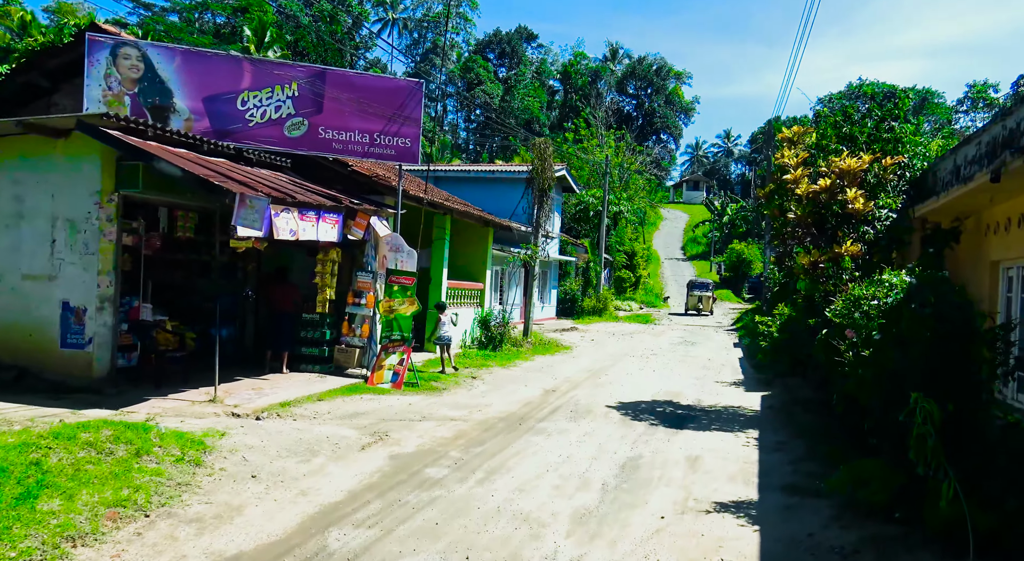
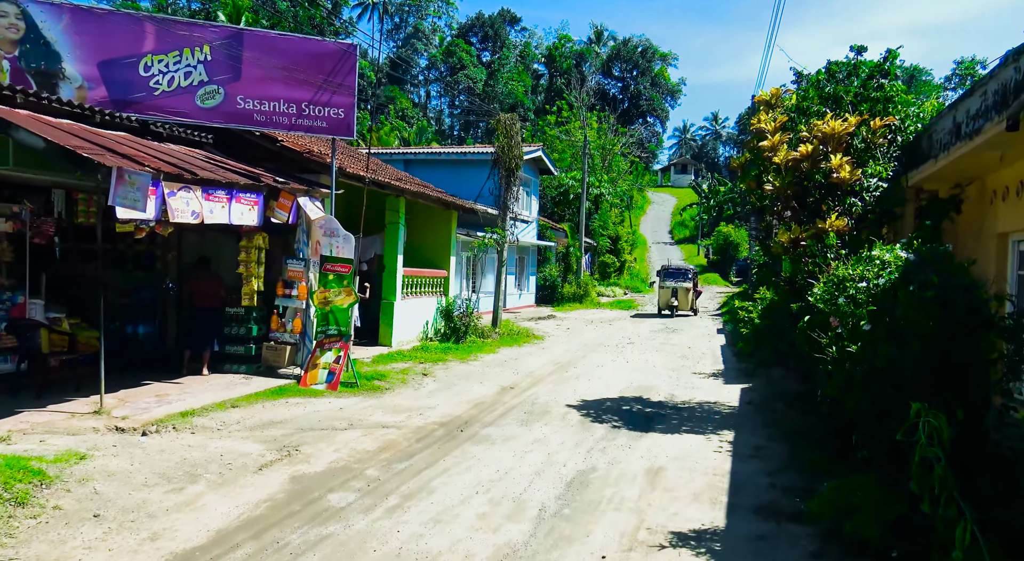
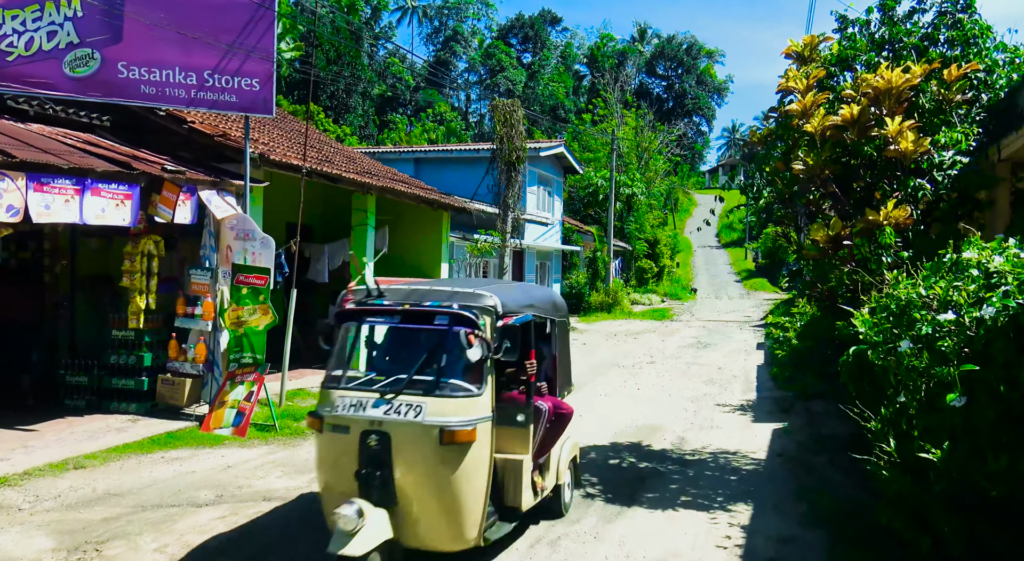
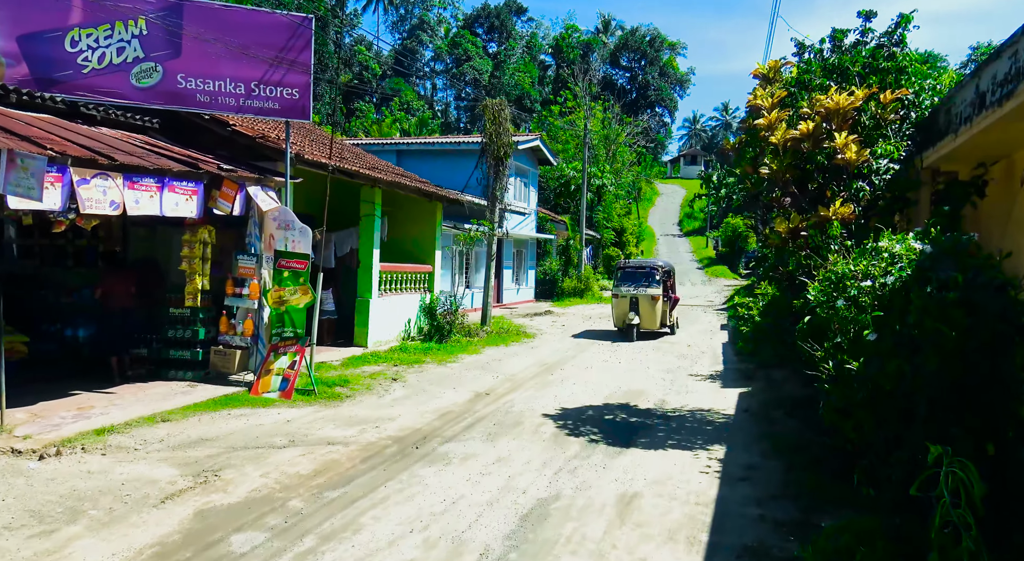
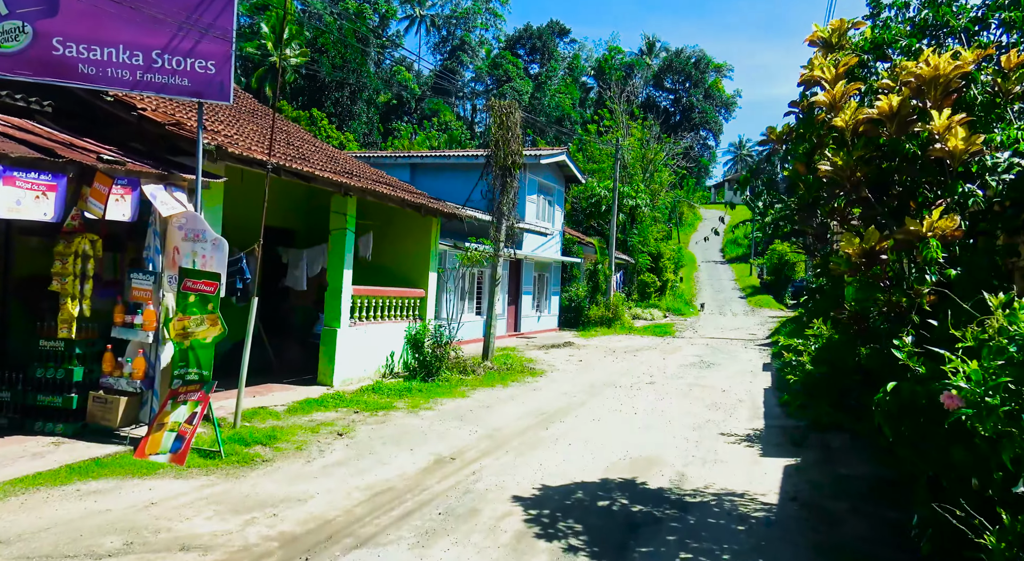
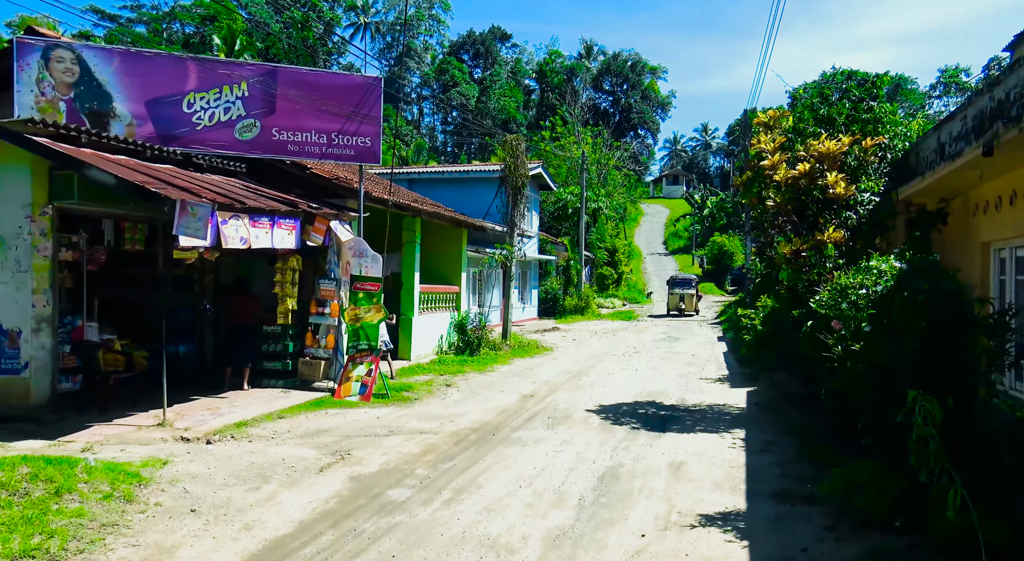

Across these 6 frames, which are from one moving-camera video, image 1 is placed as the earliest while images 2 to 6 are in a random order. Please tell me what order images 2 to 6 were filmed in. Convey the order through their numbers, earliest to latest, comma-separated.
6, 2, 4, 3, 5
